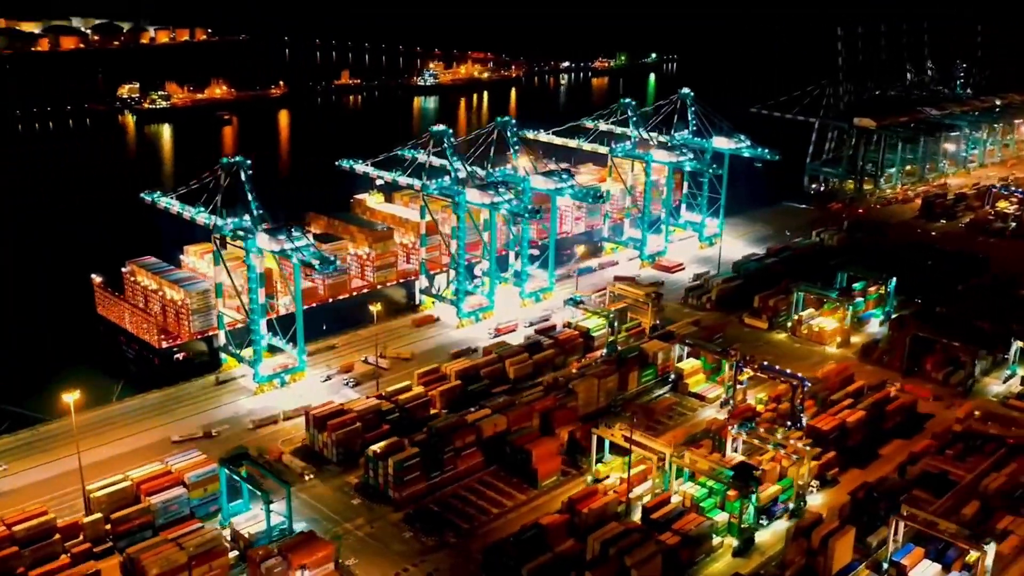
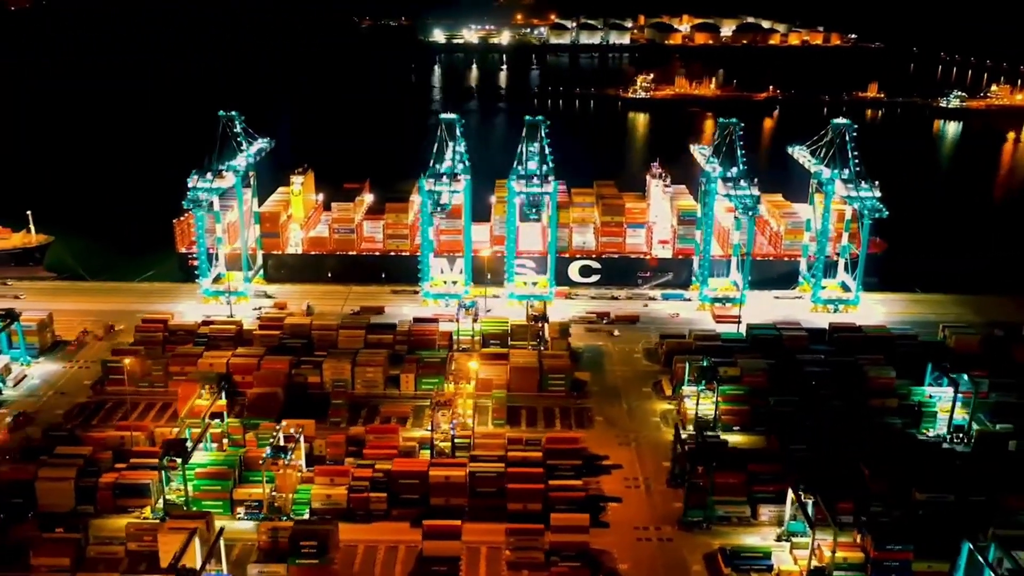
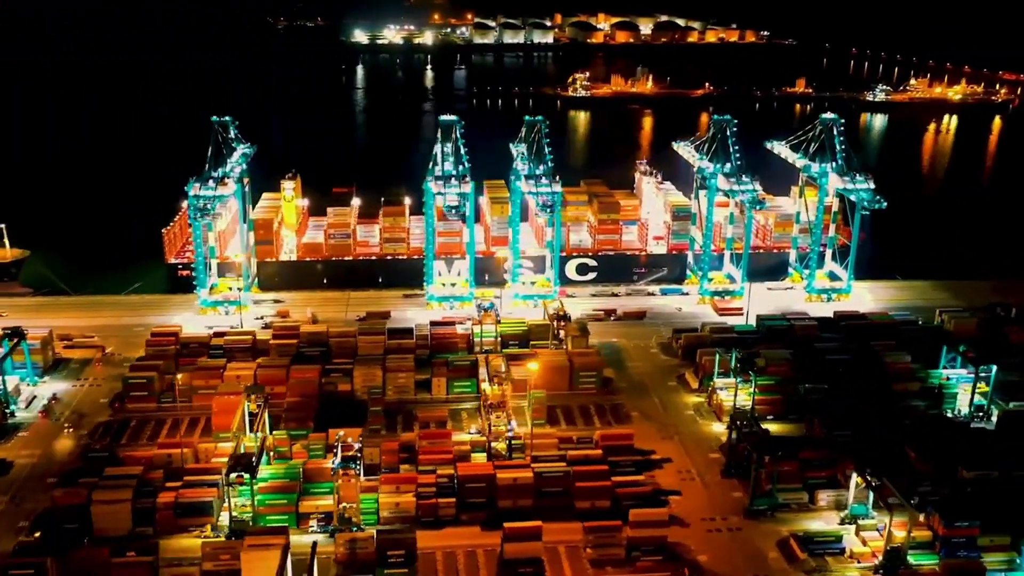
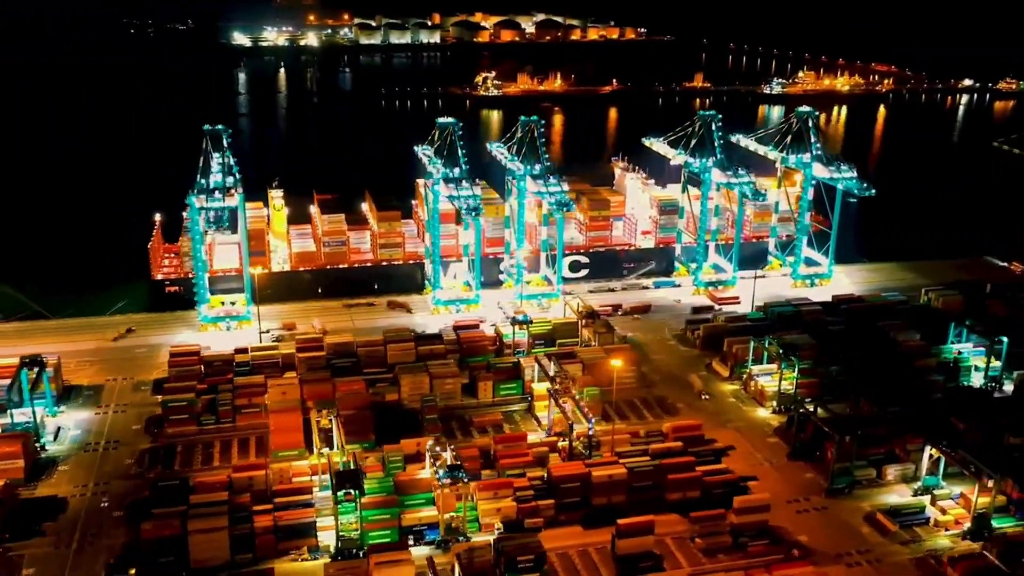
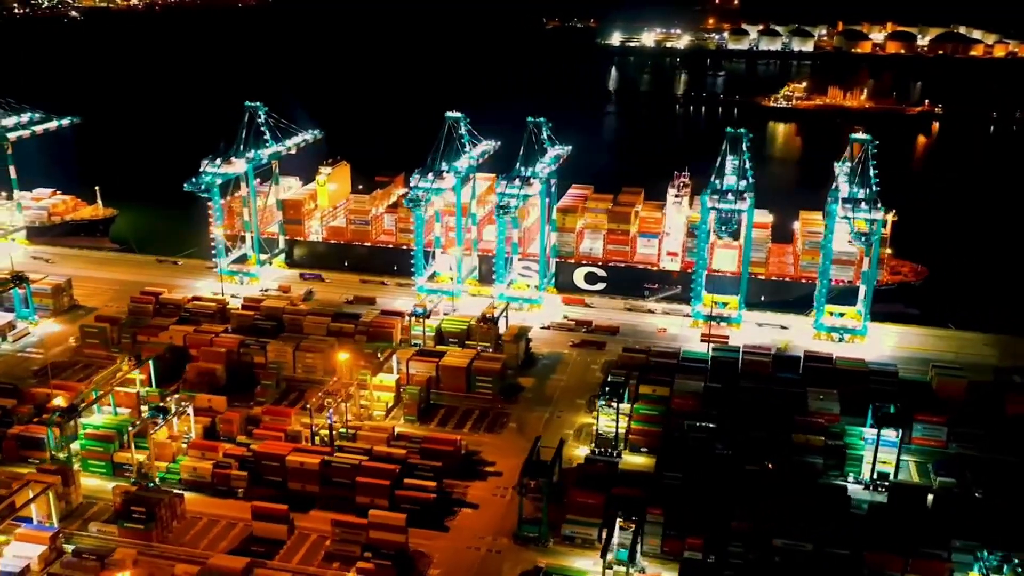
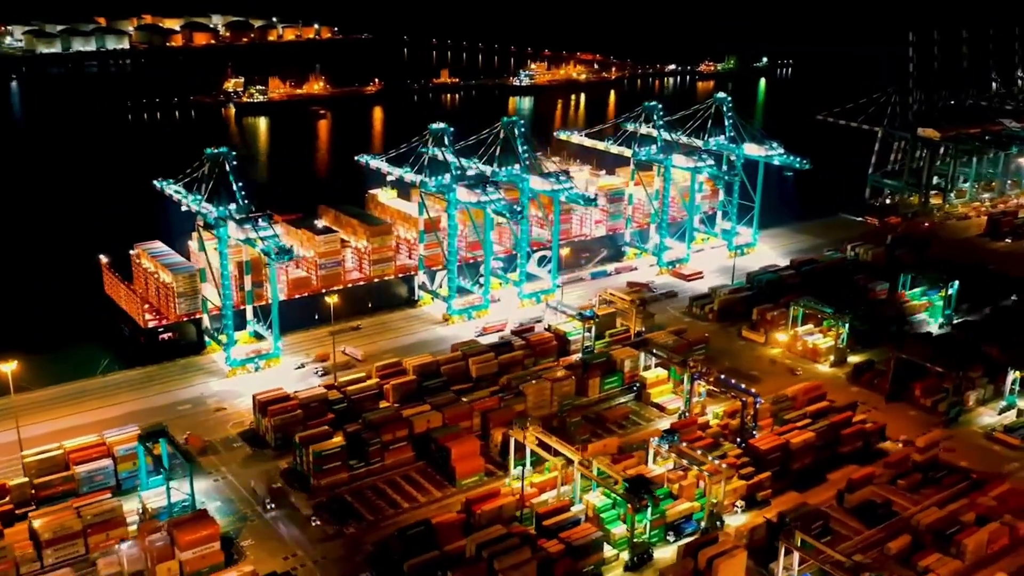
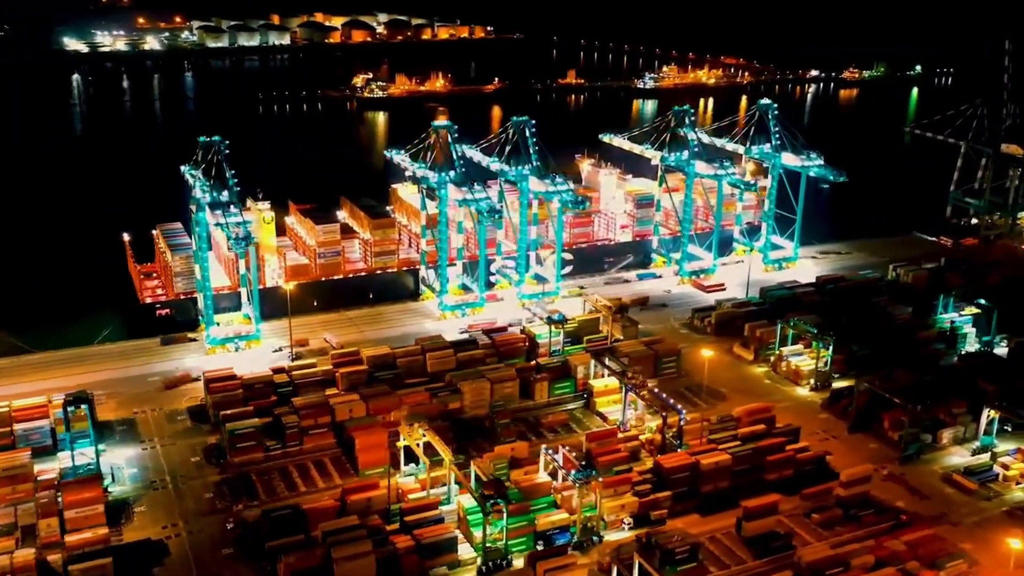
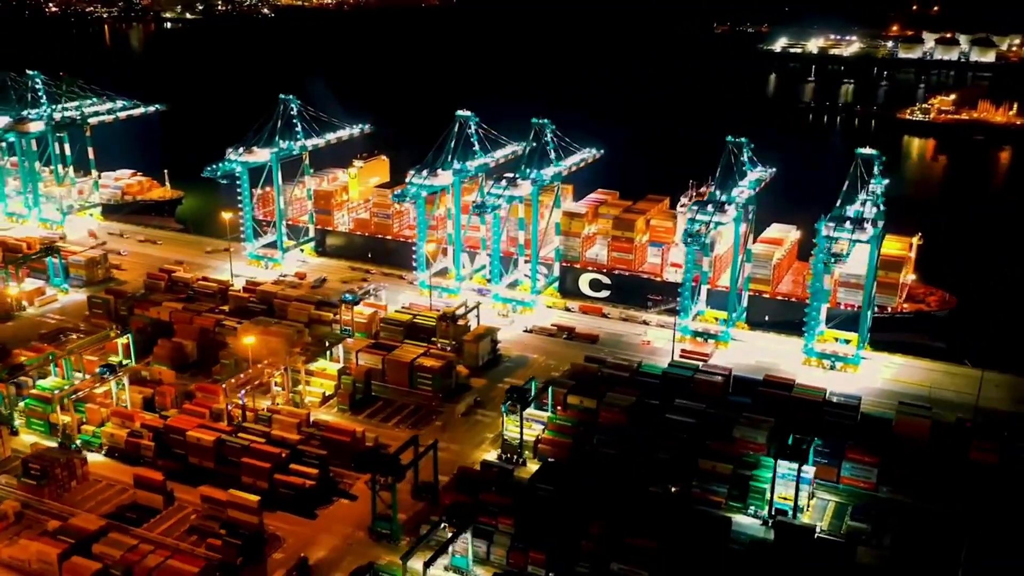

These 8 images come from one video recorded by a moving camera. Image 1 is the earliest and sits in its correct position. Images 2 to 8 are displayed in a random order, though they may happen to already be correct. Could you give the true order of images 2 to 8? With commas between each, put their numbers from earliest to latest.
6, 7, 4, 3, 2, 5, 8
